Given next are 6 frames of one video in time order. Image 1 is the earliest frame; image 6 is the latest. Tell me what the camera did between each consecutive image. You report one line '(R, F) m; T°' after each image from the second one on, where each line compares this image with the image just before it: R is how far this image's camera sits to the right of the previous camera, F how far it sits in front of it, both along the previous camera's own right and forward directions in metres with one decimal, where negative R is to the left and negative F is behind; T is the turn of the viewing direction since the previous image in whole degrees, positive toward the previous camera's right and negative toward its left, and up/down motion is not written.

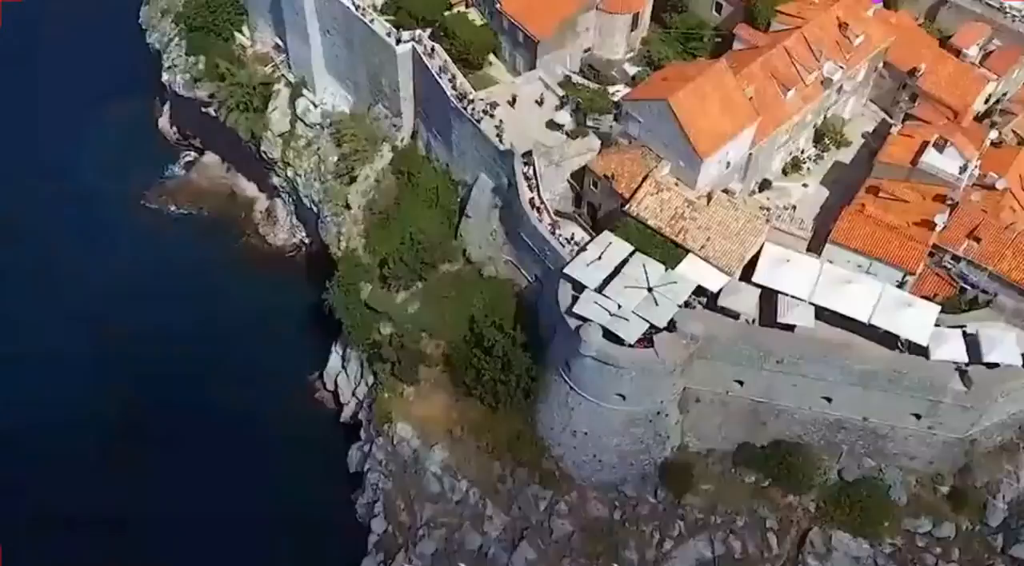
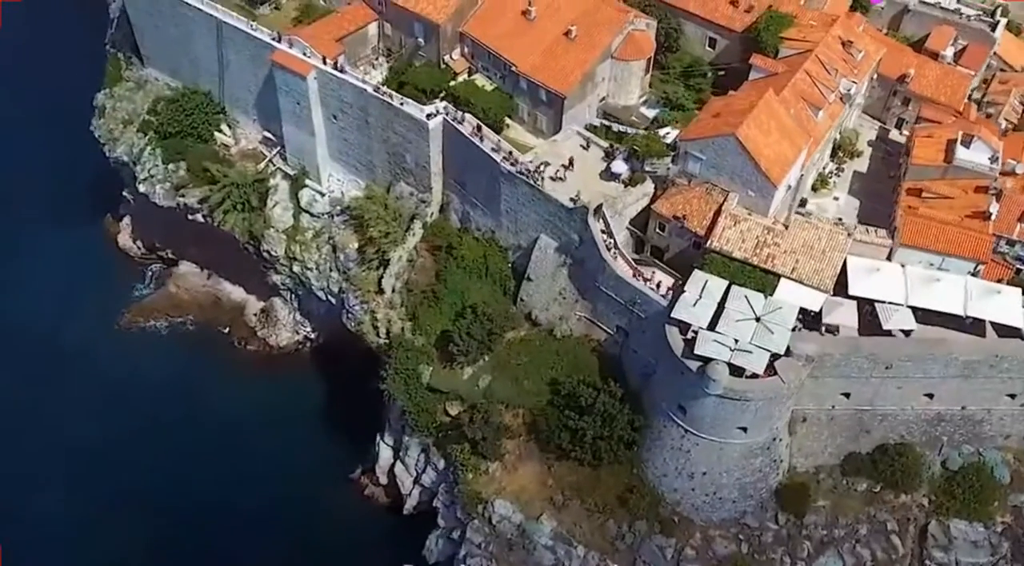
(-6.8, +0.8) m; +9°
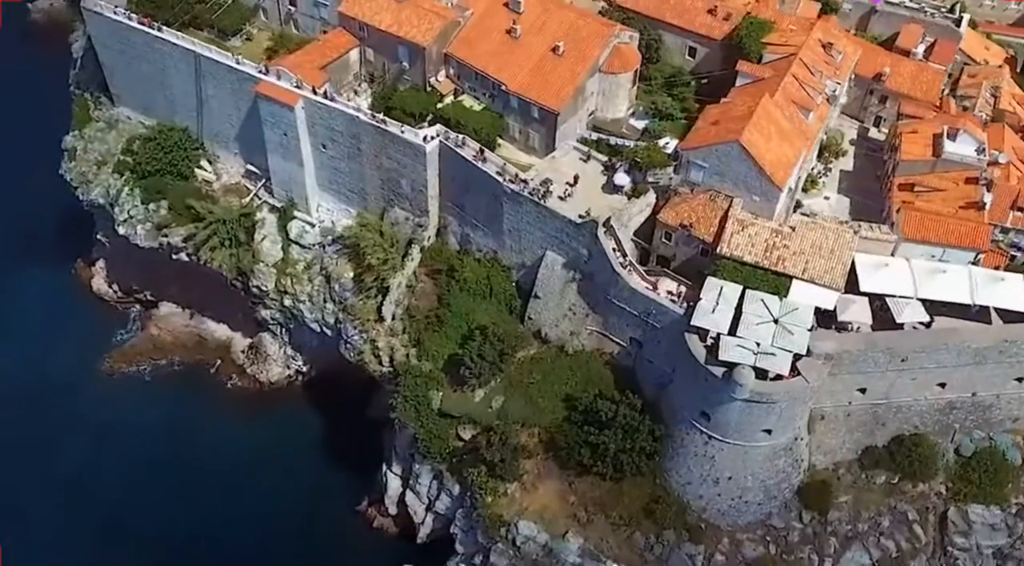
(-2.2, +0.2) m; +4°
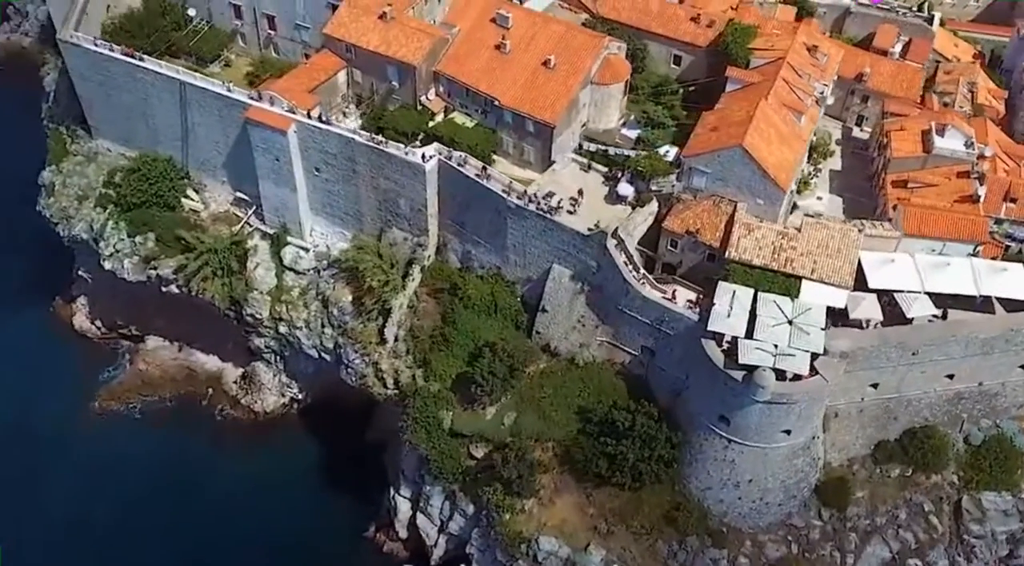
(-1.8, +0.2) m; +3°
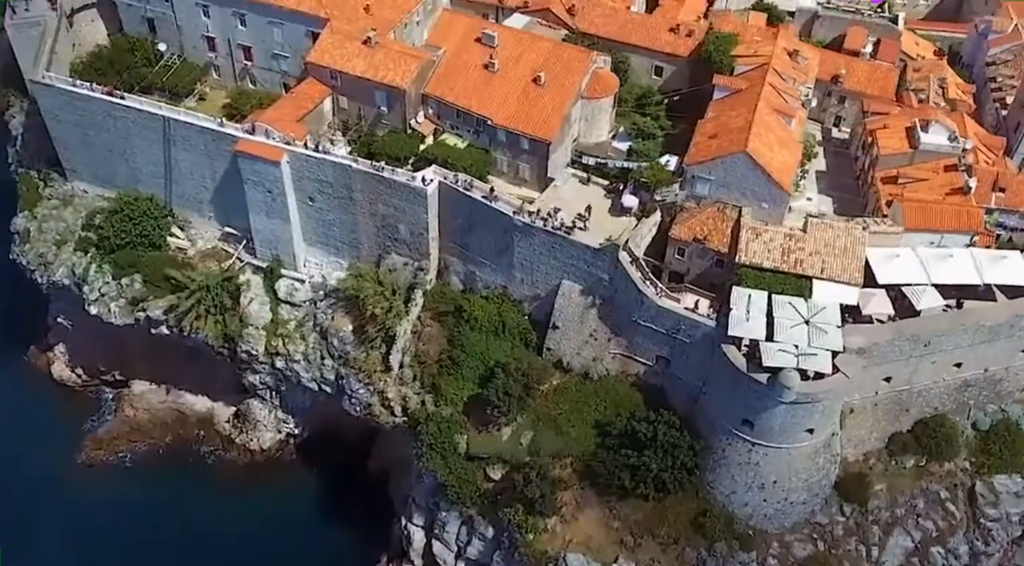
(-2.3, +0.2) m; +4°
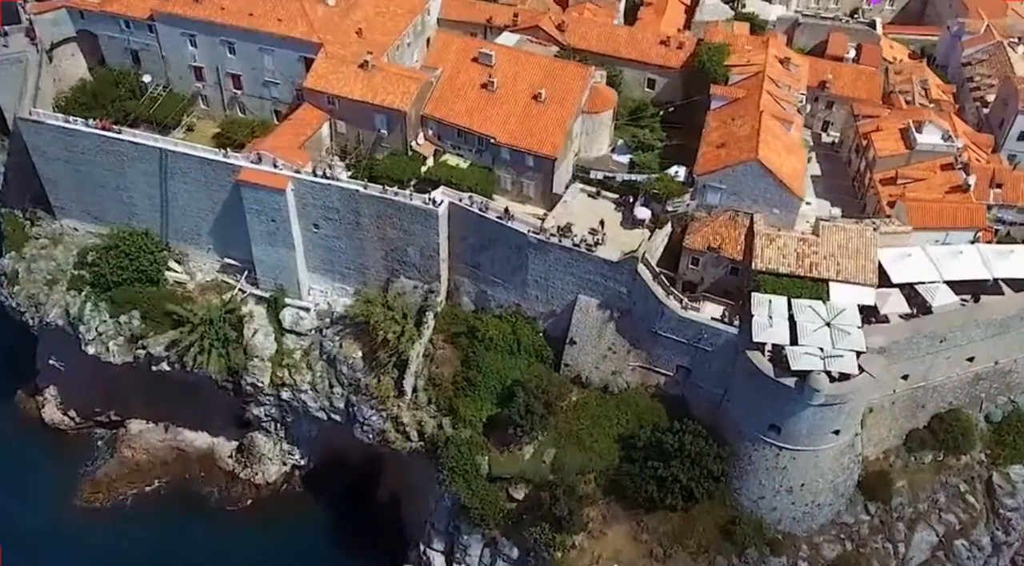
(-2.1, +0.2) m; +3°
